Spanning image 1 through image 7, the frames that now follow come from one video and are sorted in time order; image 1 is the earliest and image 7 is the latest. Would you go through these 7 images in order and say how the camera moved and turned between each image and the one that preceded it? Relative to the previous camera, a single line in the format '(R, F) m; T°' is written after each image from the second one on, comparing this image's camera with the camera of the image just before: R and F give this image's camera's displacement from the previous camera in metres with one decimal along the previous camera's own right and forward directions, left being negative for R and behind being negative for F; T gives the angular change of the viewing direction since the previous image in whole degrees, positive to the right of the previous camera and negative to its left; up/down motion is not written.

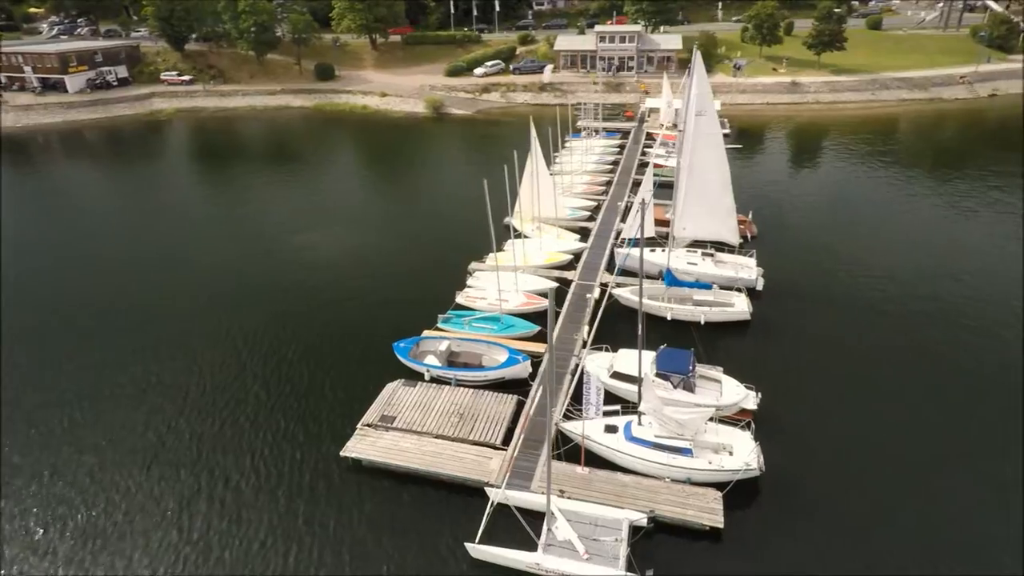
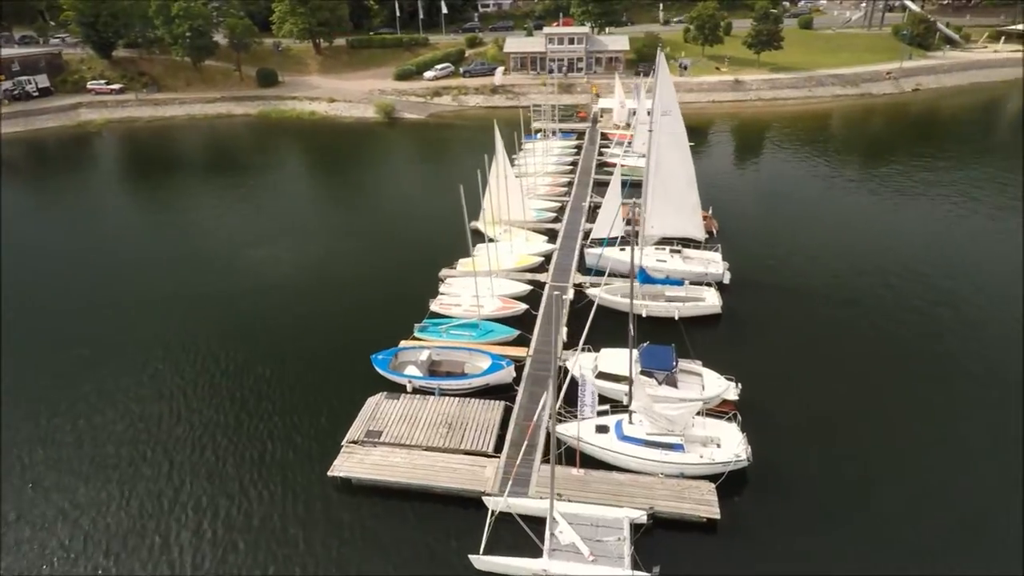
(-1.5, +0.2) m; +5°
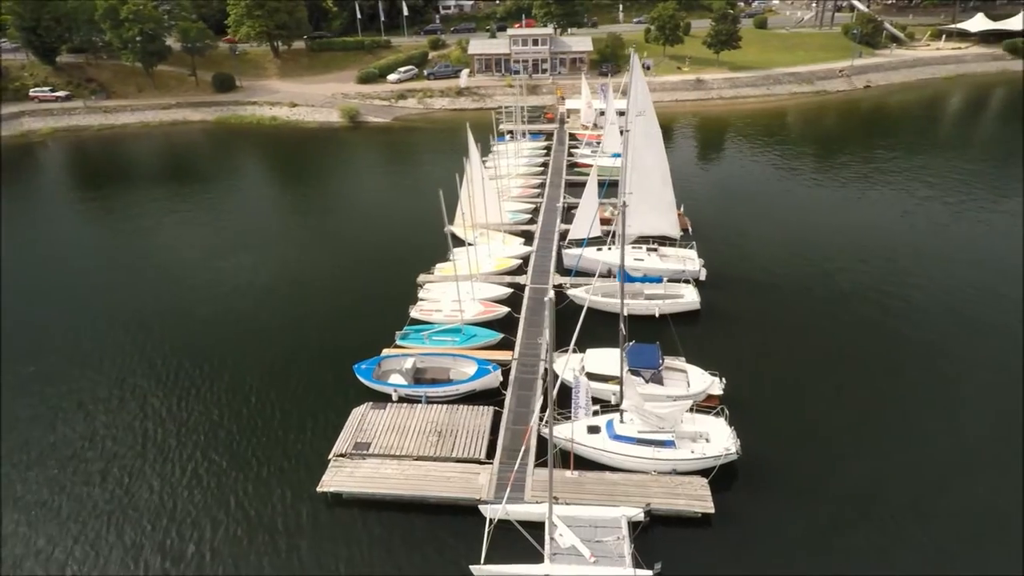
(-0.9, +0.1) m; +3°
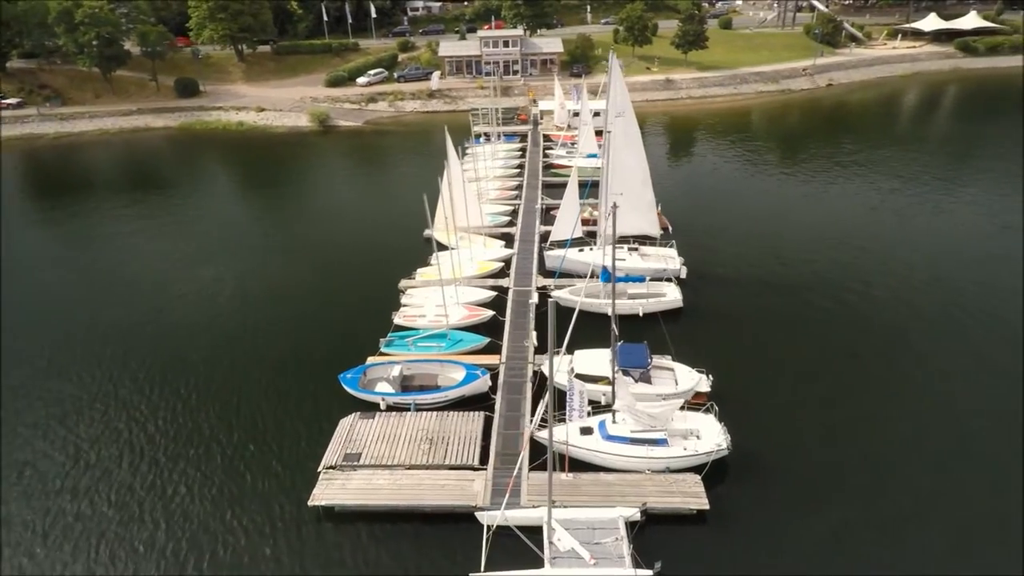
(-0.7, +0.1) m; +3°
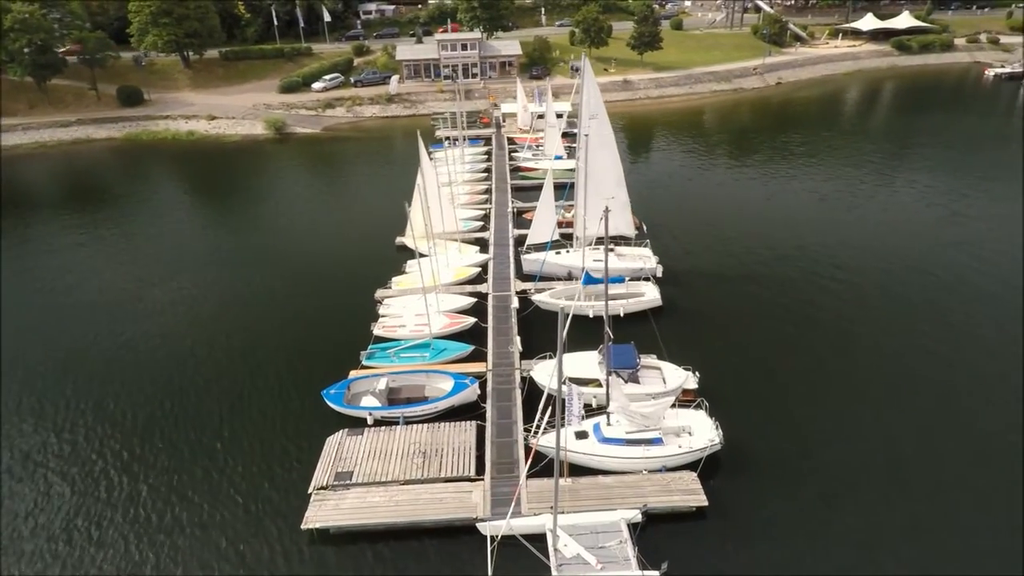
(-1.3, +0.2) m; +4°
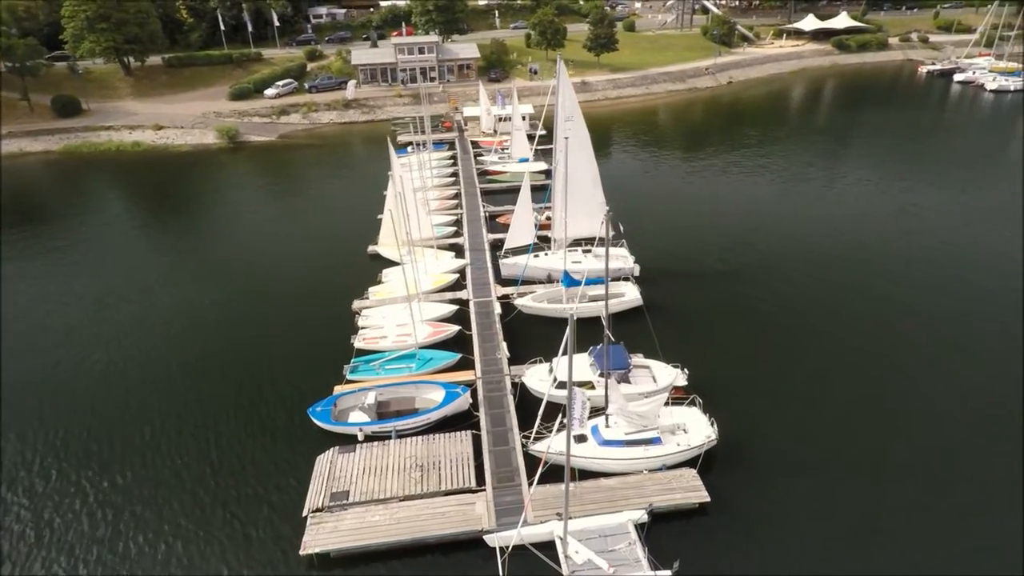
(-1.6, +0.3) m; +4°
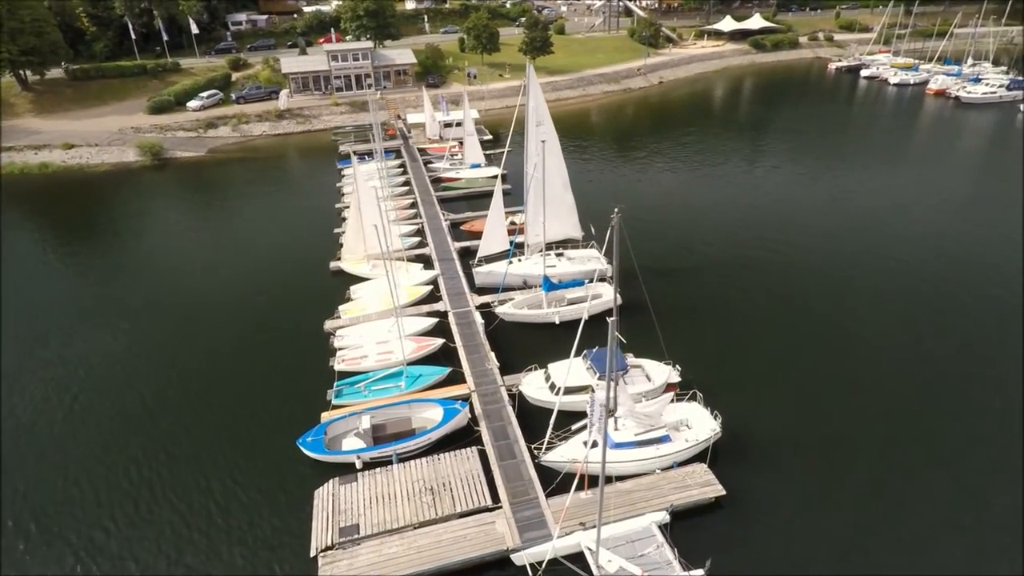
(-2.9, +0.7) m; +7°
